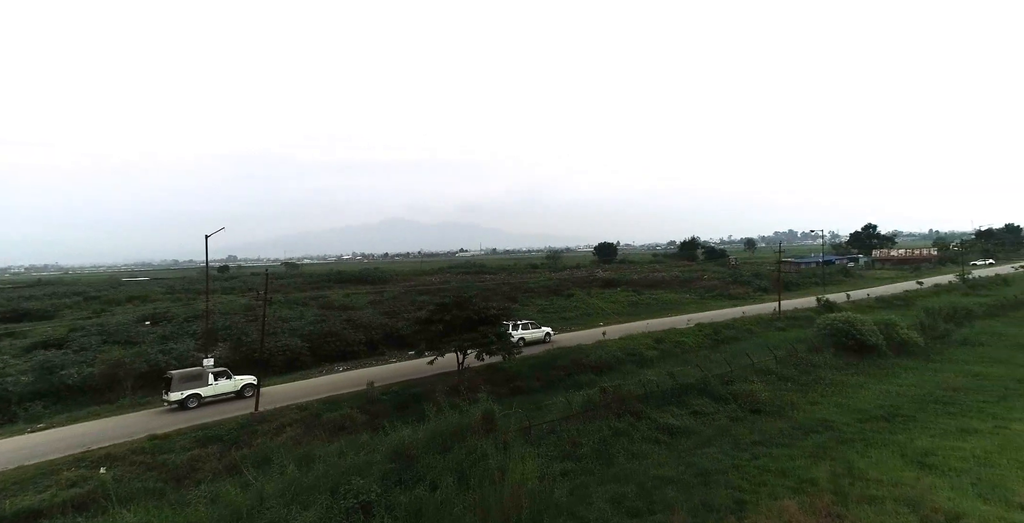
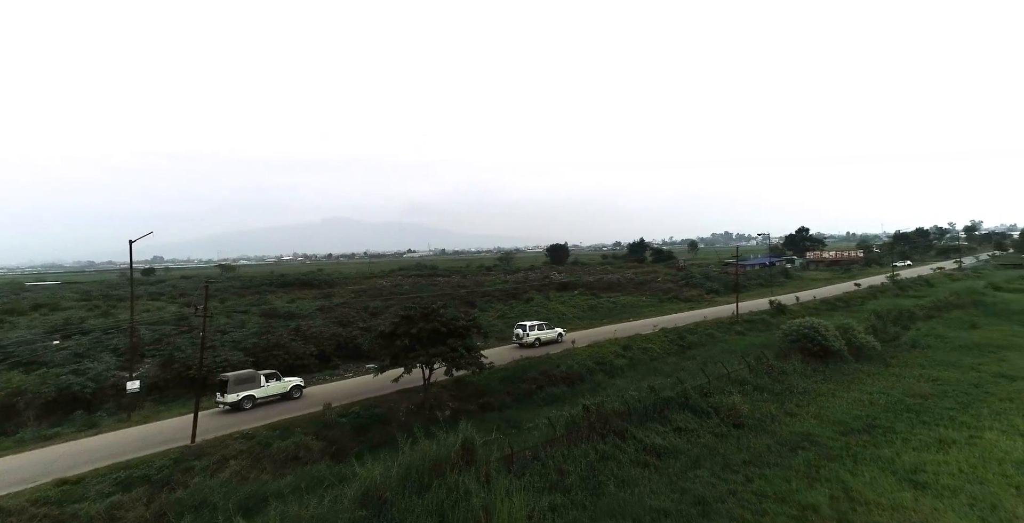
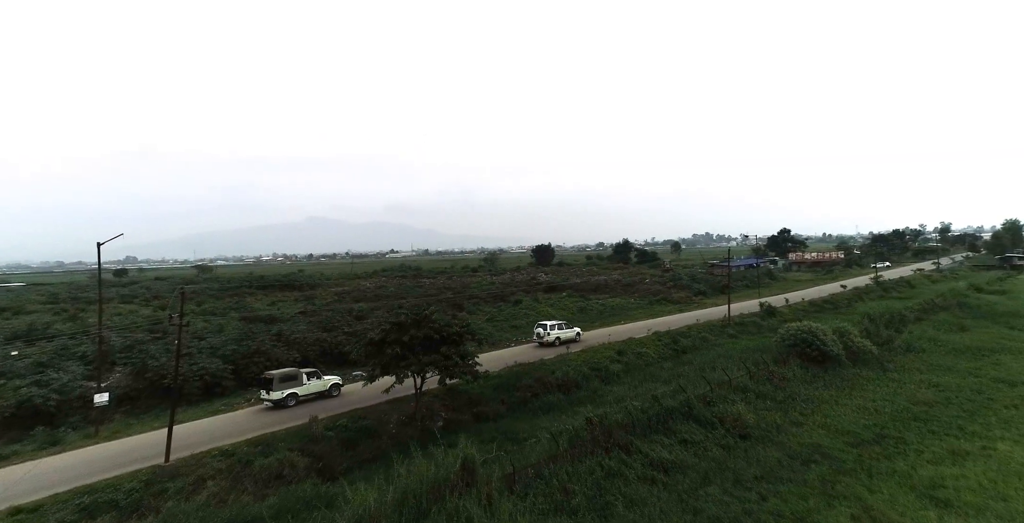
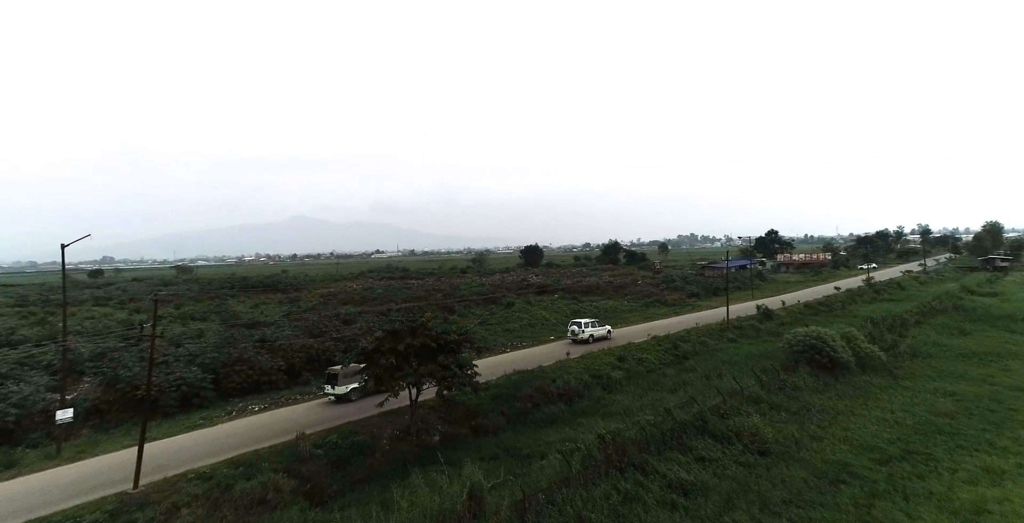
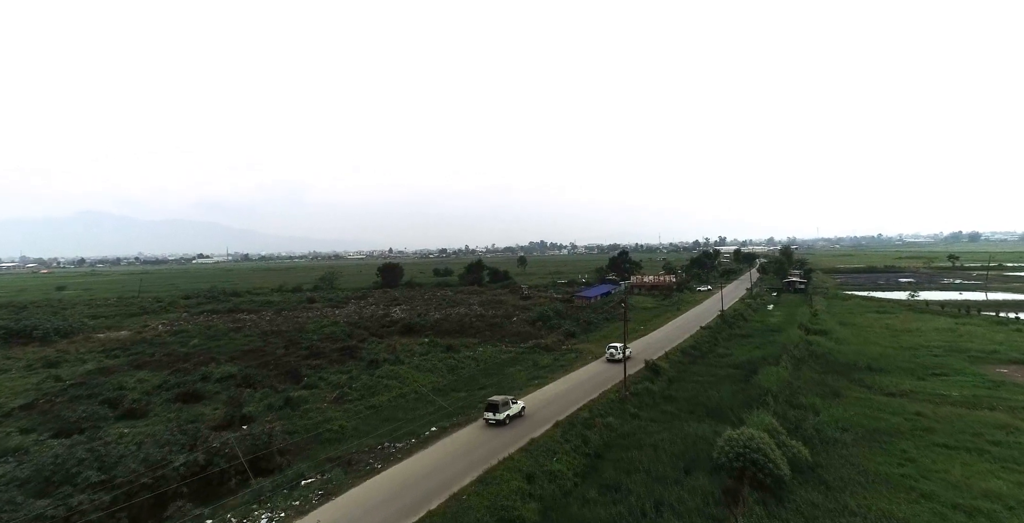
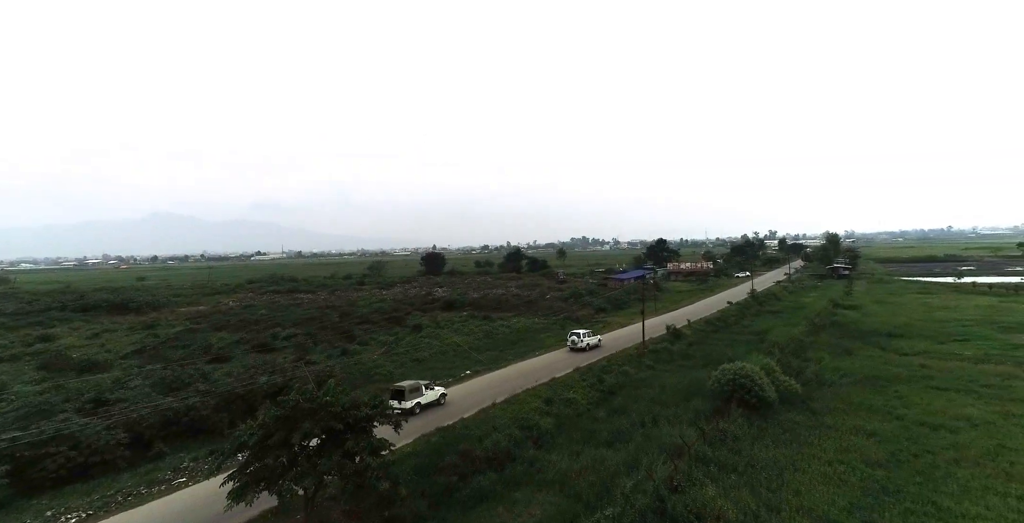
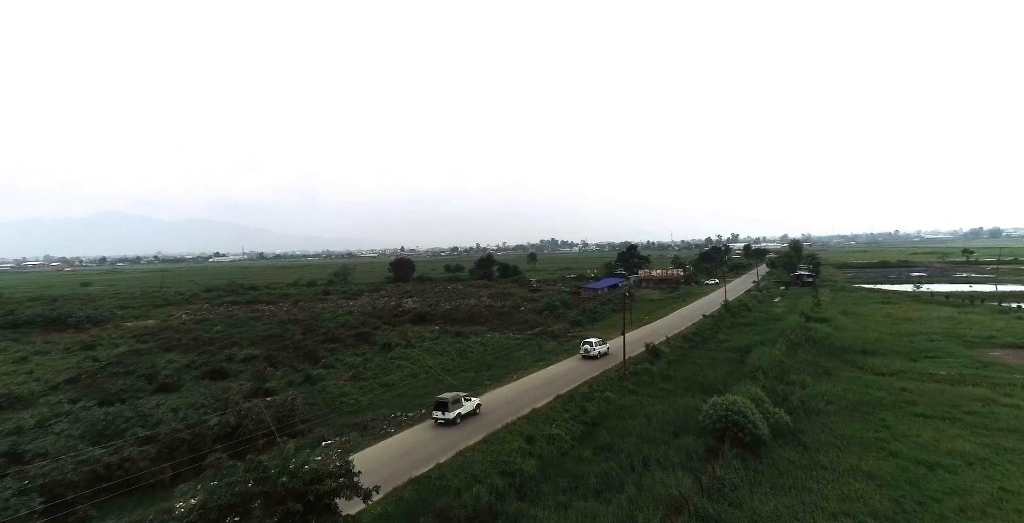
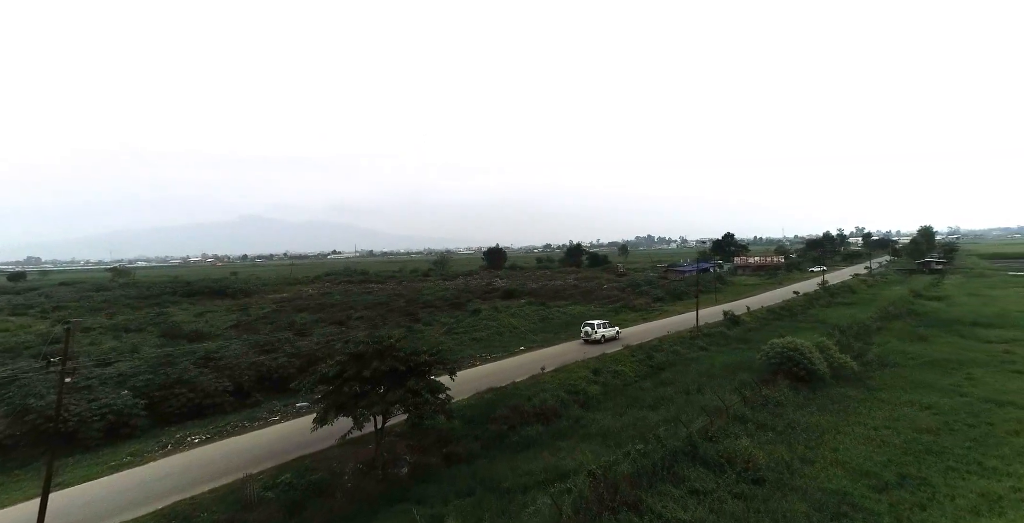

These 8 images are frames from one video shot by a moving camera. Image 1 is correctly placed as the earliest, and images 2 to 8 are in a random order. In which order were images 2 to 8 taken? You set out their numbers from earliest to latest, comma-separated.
2, 3, 4, 8, 6, 7, 5
